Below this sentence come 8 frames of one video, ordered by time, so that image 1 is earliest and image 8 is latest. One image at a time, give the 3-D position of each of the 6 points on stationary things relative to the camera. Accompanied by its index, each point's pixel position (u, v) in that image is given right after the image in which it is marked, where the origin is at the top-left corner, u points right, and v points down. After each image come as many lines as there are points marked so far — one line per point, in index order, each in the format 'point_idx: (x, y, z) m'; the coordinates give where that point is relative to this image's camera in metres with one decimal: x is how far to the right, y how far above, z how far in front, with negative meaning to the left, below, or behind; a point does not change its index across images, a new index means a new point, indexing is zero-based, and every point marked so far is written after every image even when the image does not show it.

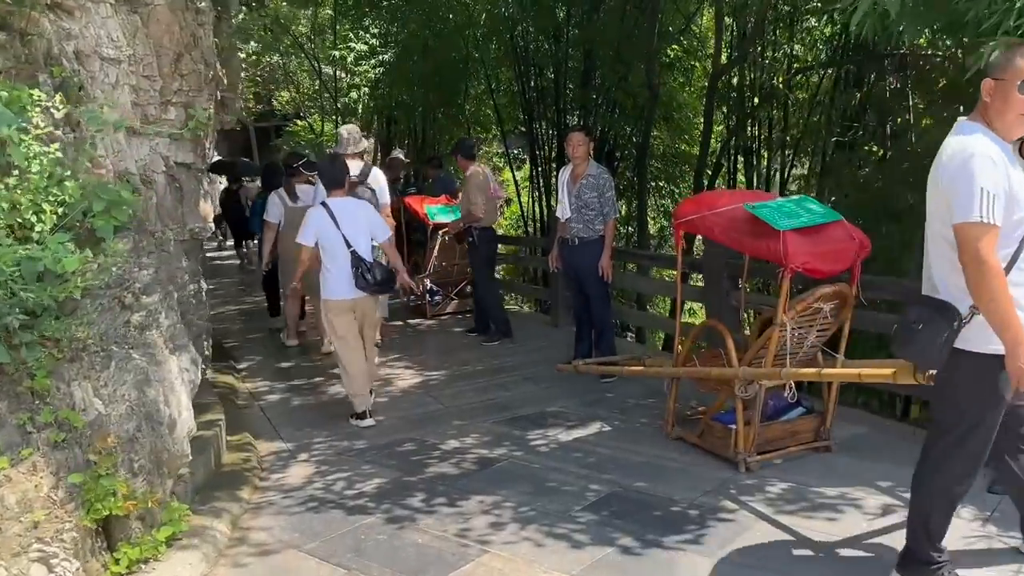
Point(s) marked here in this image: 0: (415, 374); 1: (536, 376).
0: (-0.7, -0.6, +5.7) m
1: (+0.2, -0.6, +5.4) m
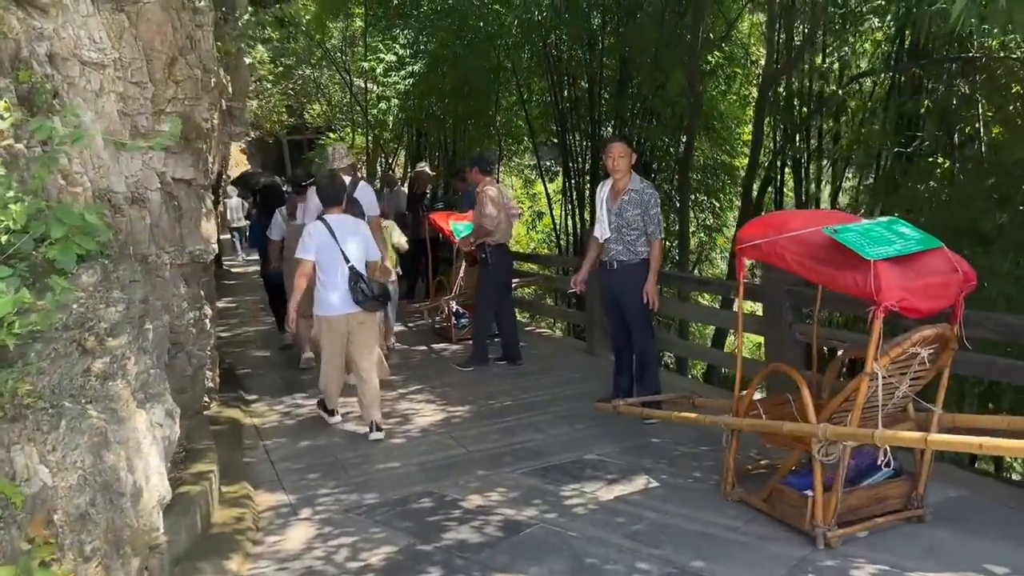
0: (-0.5, -0.8, +5.2) m
1: (+0.4, -0.8, +4.8) m
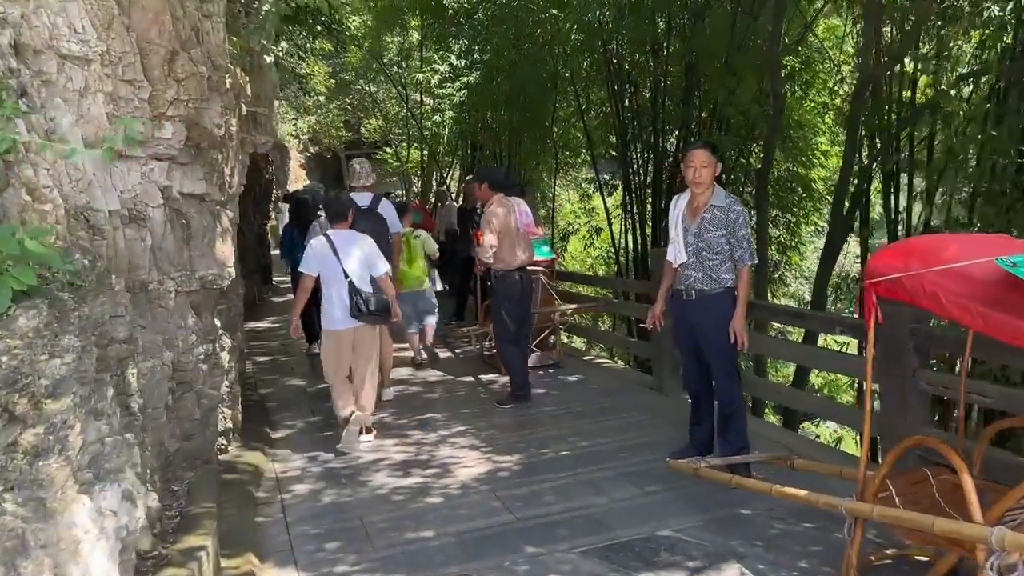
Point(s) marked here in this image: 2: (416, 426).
0: (-0.2, -1.0, +4.5) m
1: (+0.6, -0.9, +4.1) m
2: (-0.6, -0.9, +5.1) m
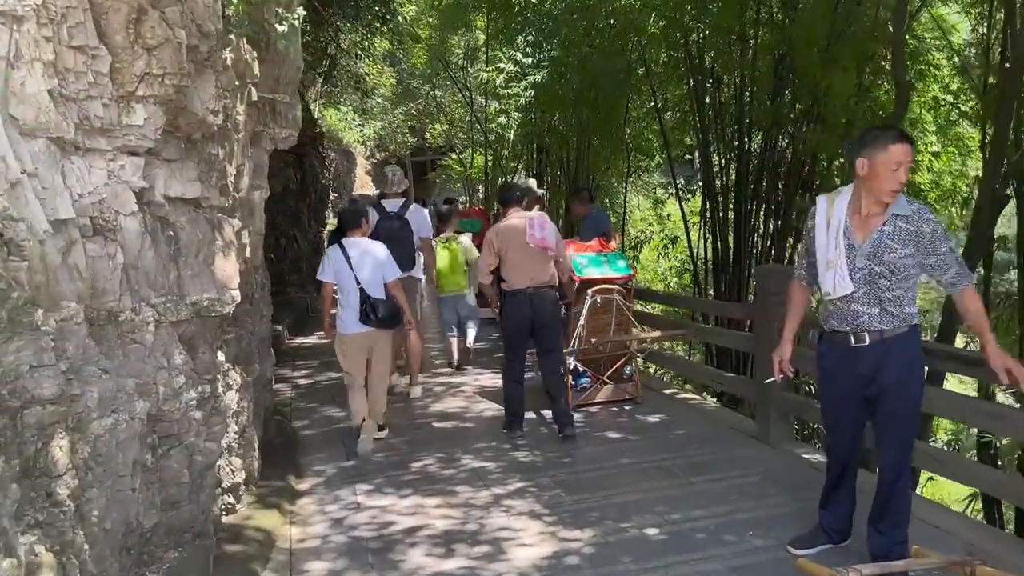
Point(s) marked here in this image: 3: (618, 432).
0: (+0.1, -1.1, +3.5) m
1: (+0.9, -1.1, +3.1) m
2: (-0.3, -1.0, +4.2) m
3: (+0.7, -0.9, +4.9) m
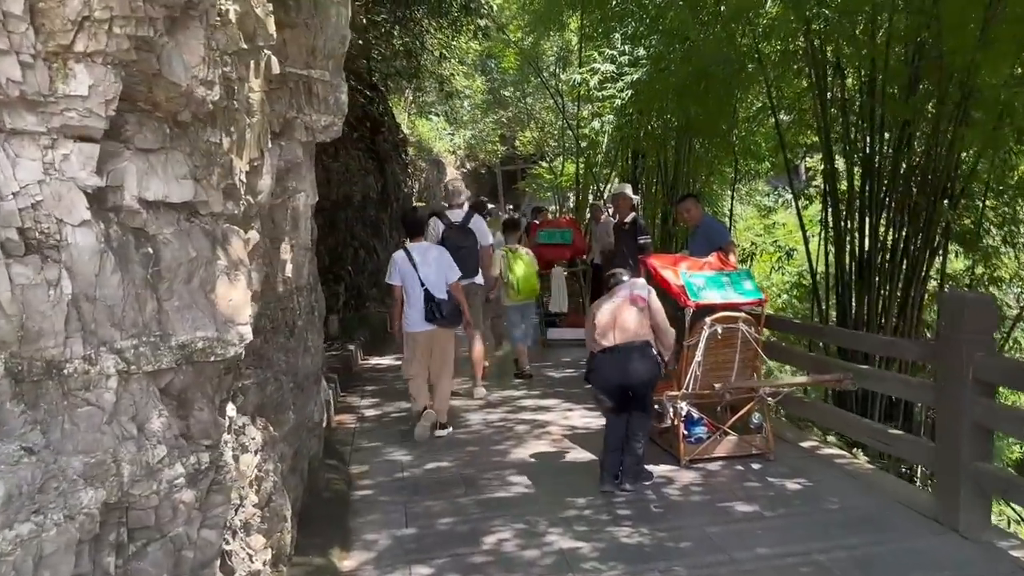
0: (+0.5, -1.2, +2.5) m
1: (+1.2, -1.2, +2.0) m
2: (+0.2, -1.2, +3.3) m
3: (+1.1, -1.0, +3.9) m
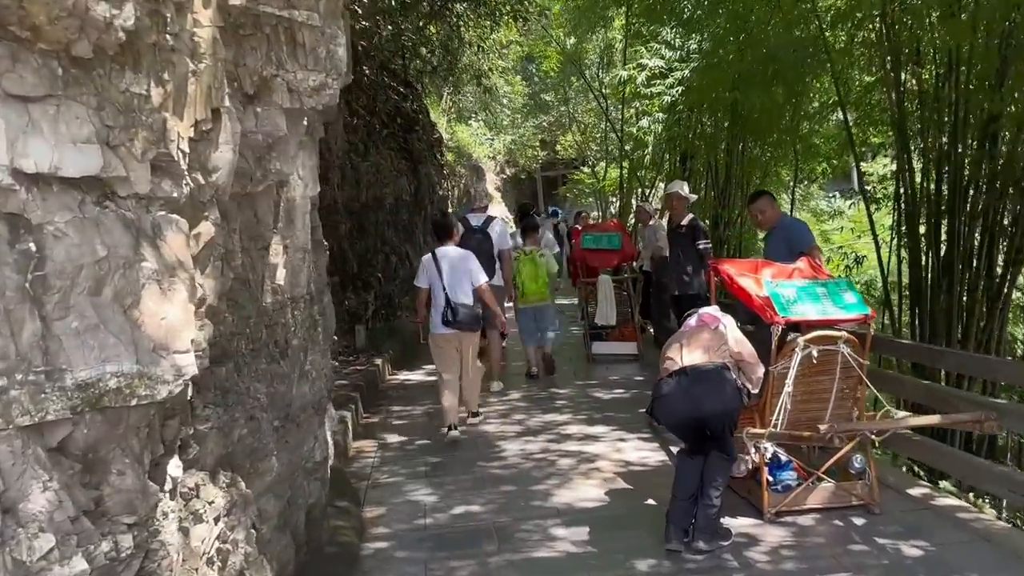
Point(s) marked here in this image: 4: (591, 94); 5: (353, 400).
0: (+0.6, -1.2, +1.7) m
1: (+1.3, -1.2, +1.2) m
2: (+0.3, -1.2, +2.5) m
3: (+1.3, -1.1, +3.0) m
4: (+1.8, +4.6, +18.7) m
5: (-1.2, -0.8, +5.7) m
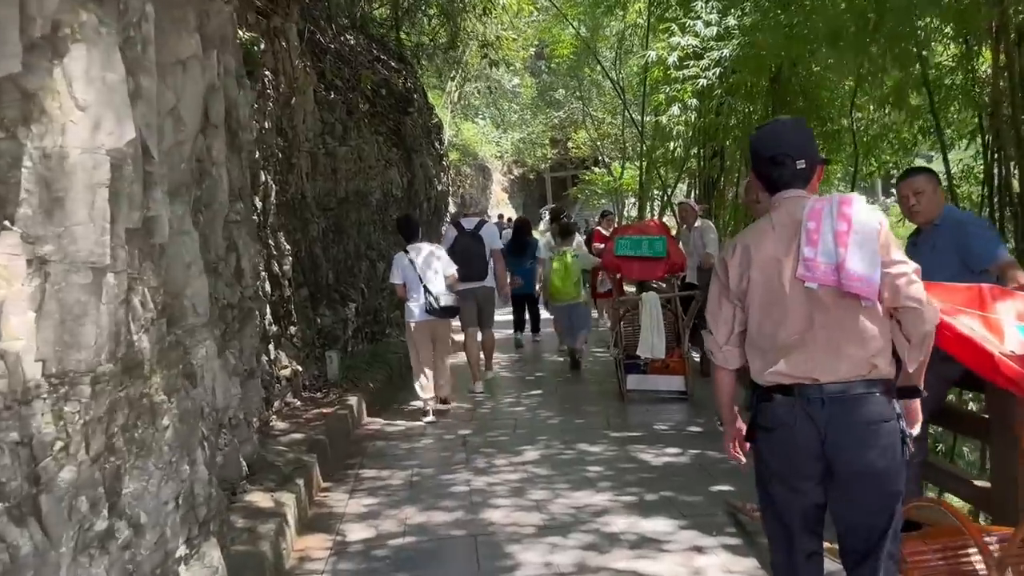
0: (+0.6, -1.4, 0.0) m
1: (+1.3, -1.3, -0.5) m
2: (+0.4, -1.3, +0.8) m
3: (+1.4, -1.2, +1.3) m
4: (+2.0, +4.4, +17.1) m
5: (-1.1, -0.9, +4.1) m
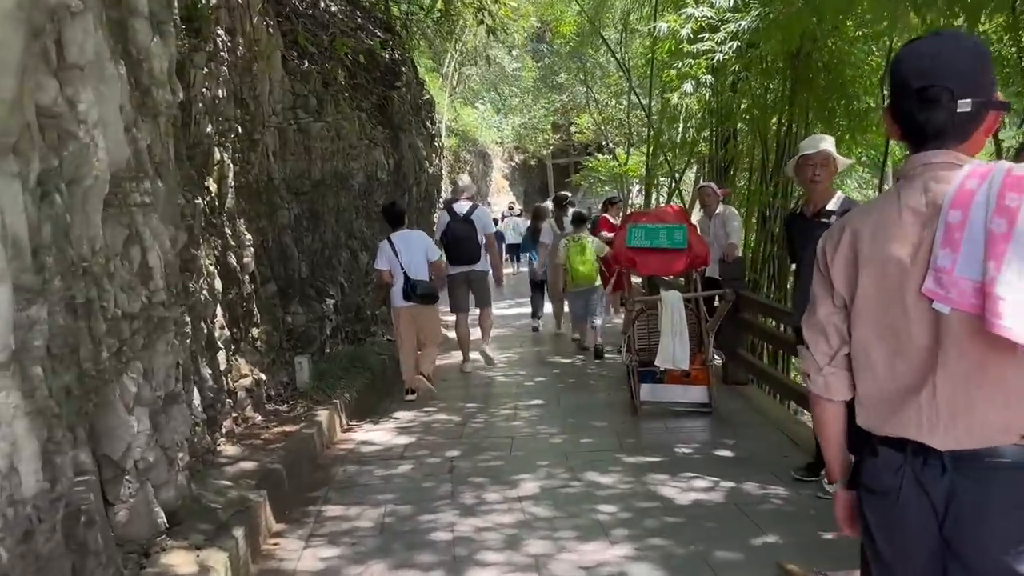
0: (+0.6, -1.4, -0.7) m
1: (+1.3, -1.4, -1.3) m
2: (+0.3, -1.4, 0.0) m
3: (+1.3, -1.3, +0.6) m
4: (+2.0, +4.6, +16.2) m
5: (-1.1, -0.9, +3.3) m
